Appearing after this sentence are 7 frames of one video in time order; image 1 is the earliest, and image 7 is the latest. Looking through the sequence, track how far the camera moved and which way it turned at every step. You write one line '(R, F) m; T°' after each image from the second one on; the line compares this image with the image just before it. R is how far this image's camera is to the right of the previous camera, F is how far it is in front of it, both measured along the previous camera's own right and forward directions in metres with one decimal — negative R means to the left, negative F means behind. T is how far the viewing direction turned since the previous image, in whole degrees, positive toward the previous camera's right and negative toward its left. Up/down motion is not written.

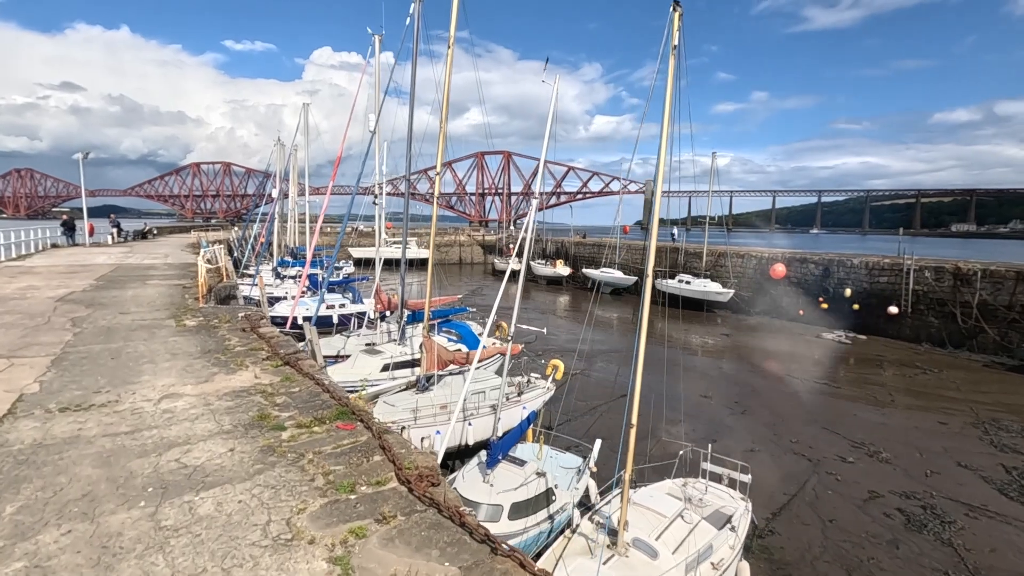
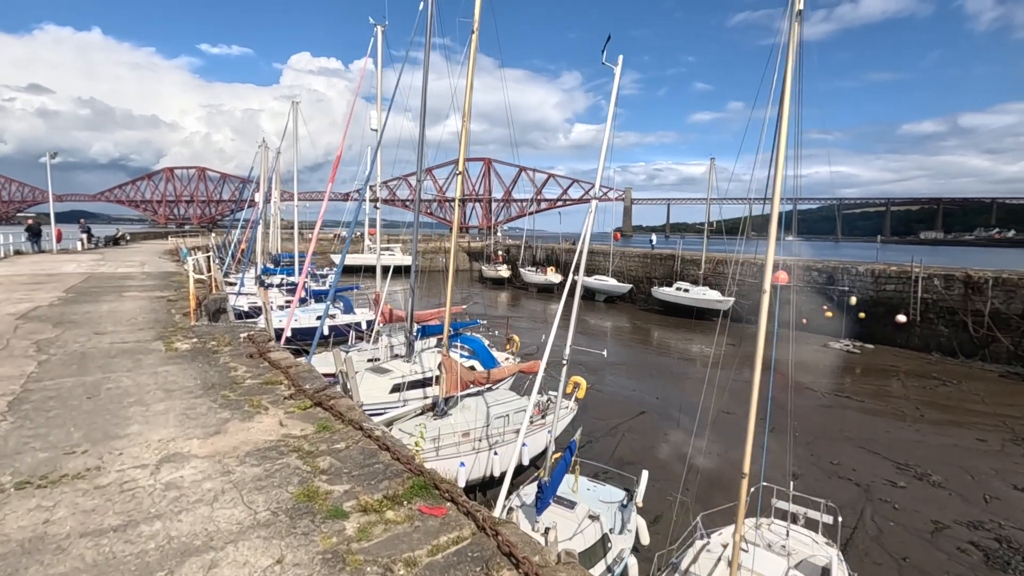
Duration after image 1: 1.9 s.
(-1.0, +1.1) m; +2°
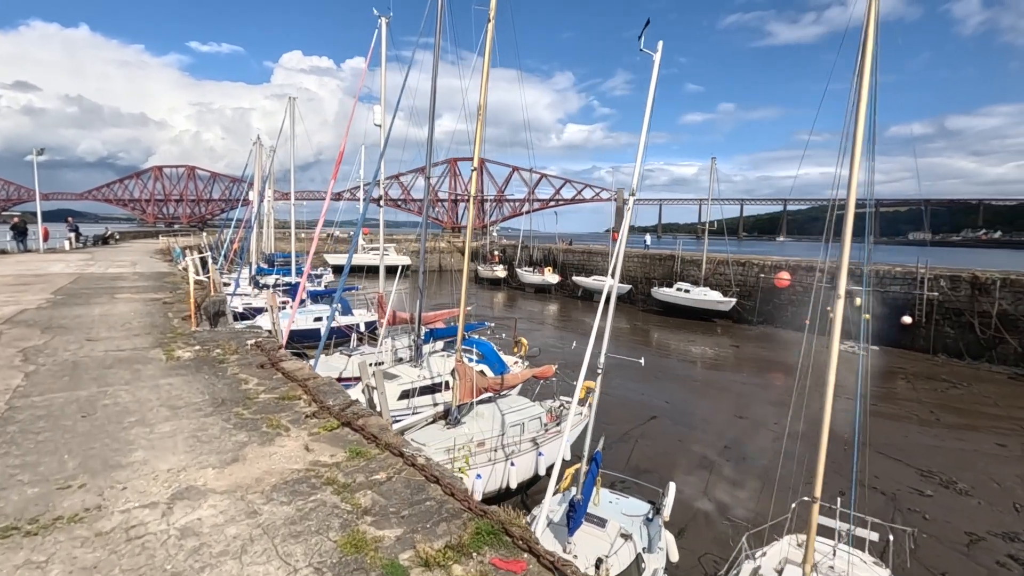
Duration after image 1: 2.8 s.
(-0.5, +0.5) m; +1°
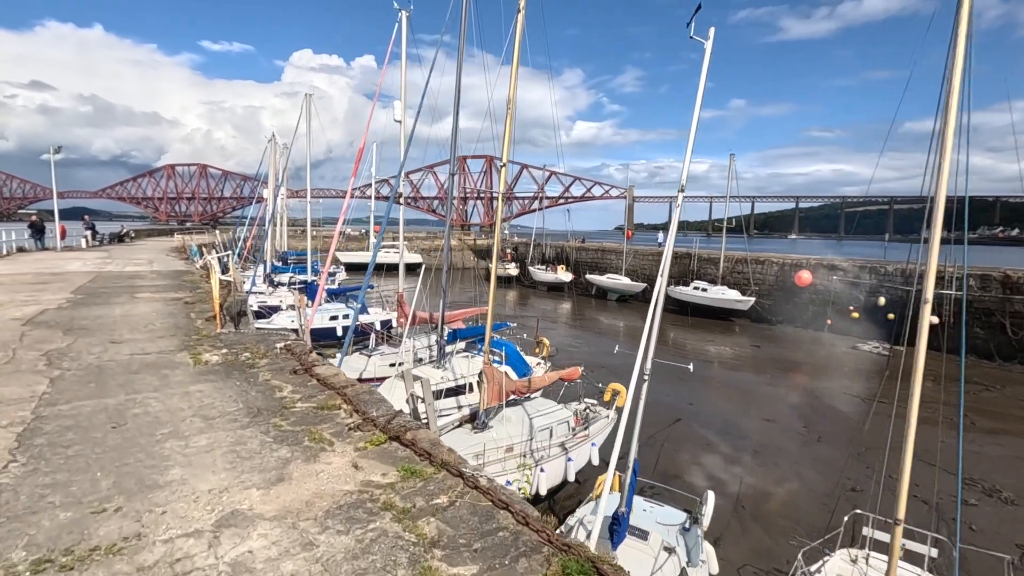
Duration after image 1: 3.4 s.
(-0.4, +0.3) m; -1°
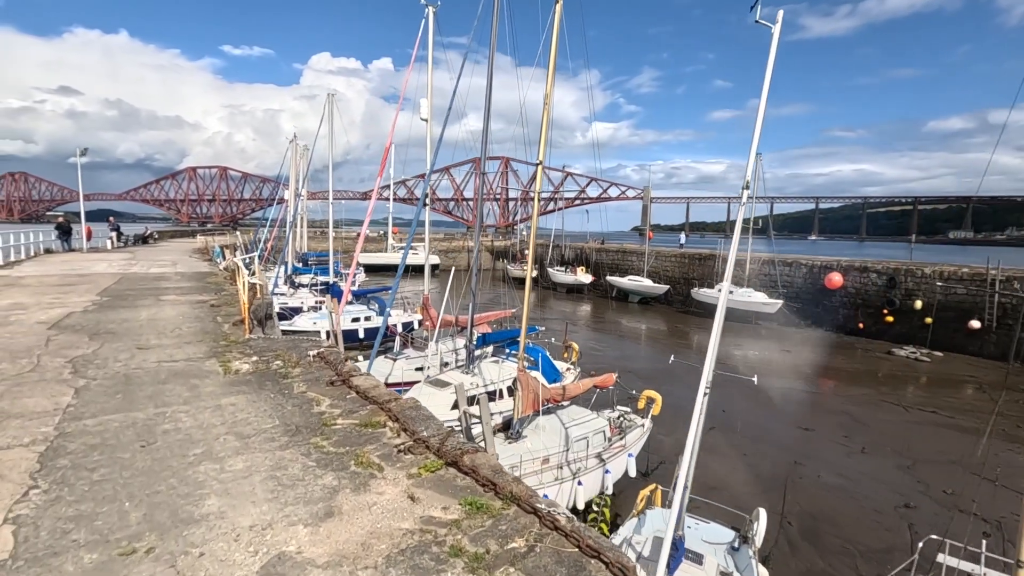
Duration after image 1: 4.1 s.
(-0.4, +0.4) m; -2°
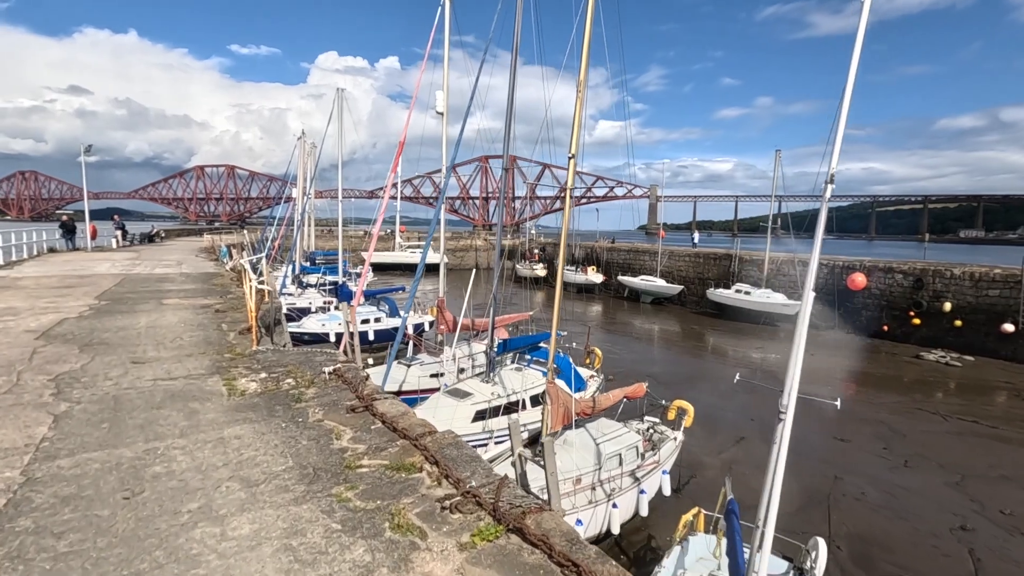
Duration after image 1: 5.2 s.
(-0.4, +0.7) m; -1°
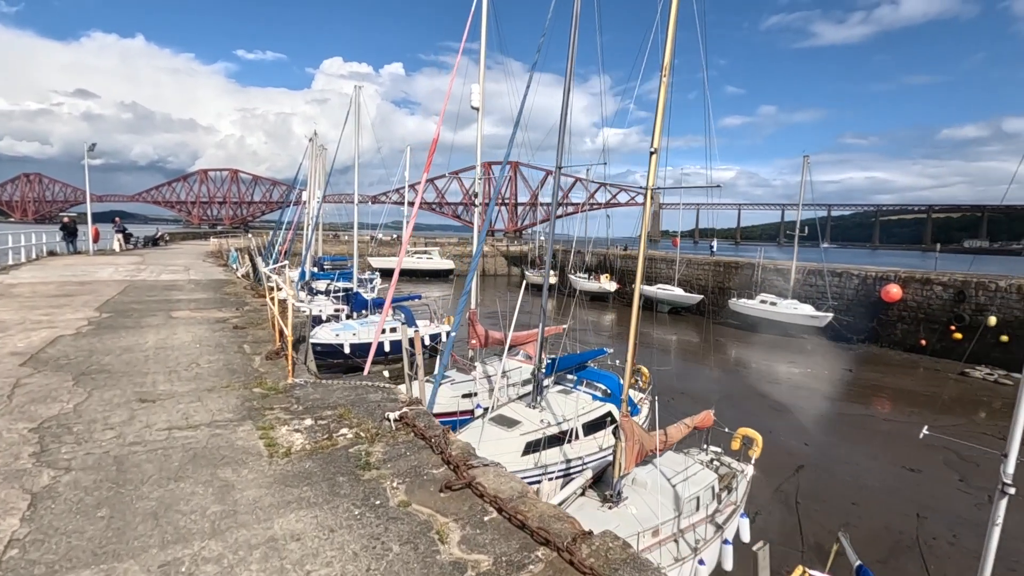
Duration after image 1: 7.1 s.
(-0.9, +1.1) m; 0°
